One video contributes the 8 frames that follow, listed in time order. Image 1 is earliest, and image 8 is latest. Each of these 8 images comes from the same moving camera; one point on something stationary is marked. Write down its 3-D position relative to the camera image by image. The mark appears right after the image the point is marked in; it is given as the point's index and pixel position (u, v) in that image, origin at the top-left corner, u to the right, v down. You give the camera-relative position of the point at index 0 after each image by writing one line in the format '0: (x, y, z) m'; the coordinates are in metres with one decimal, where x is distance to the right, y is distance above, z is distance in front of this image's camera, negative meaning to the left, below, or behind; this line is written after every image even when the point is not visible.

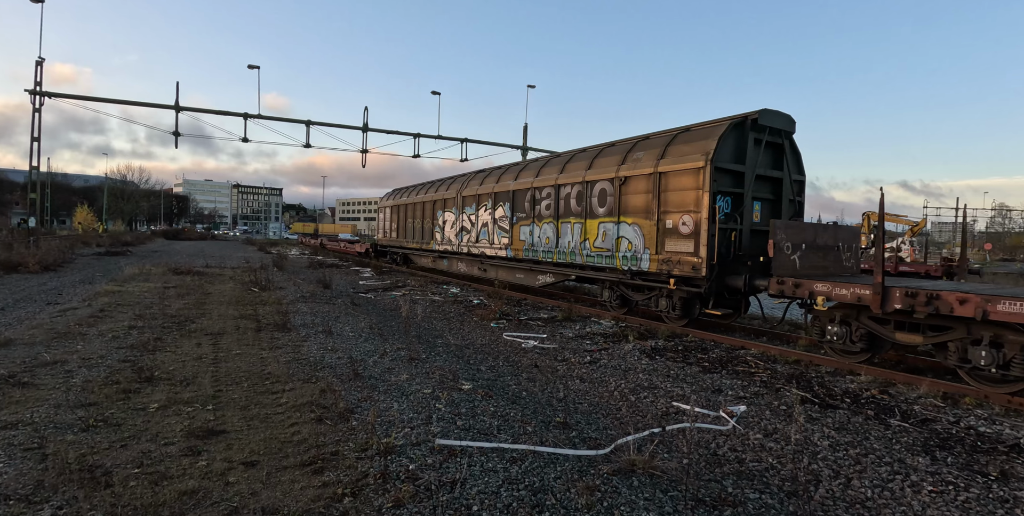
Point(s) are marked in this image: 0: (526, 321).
0: (+0.3, -1.3, +10.9) m
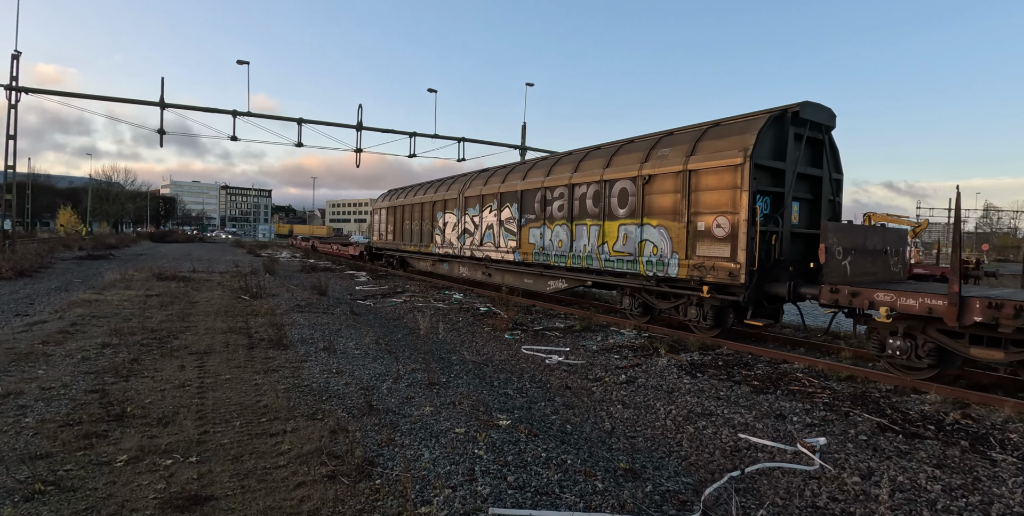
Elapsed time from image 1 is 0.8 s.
0: (+0.6, -1.4, +10.1) m
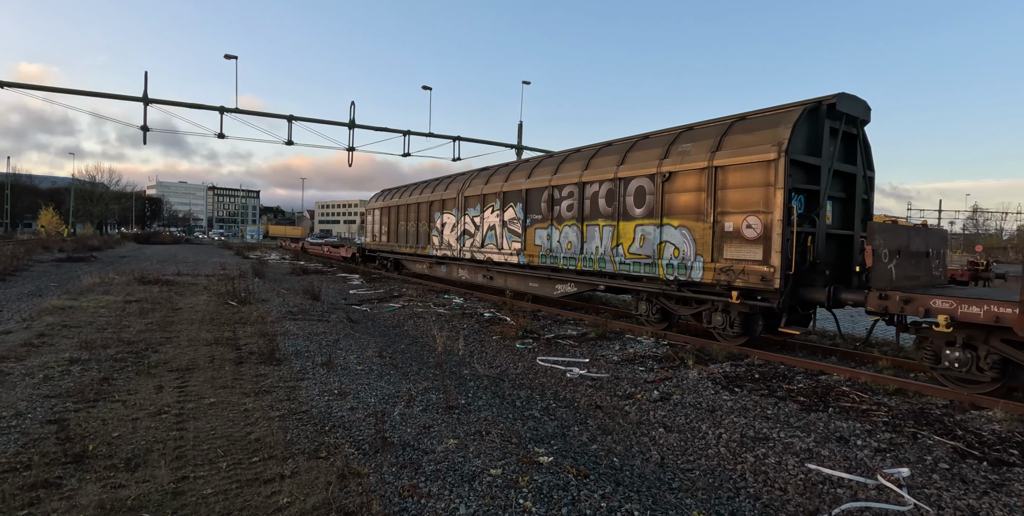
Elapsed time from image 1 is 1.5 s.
0: (+0.8, -1.5, +9.4) m
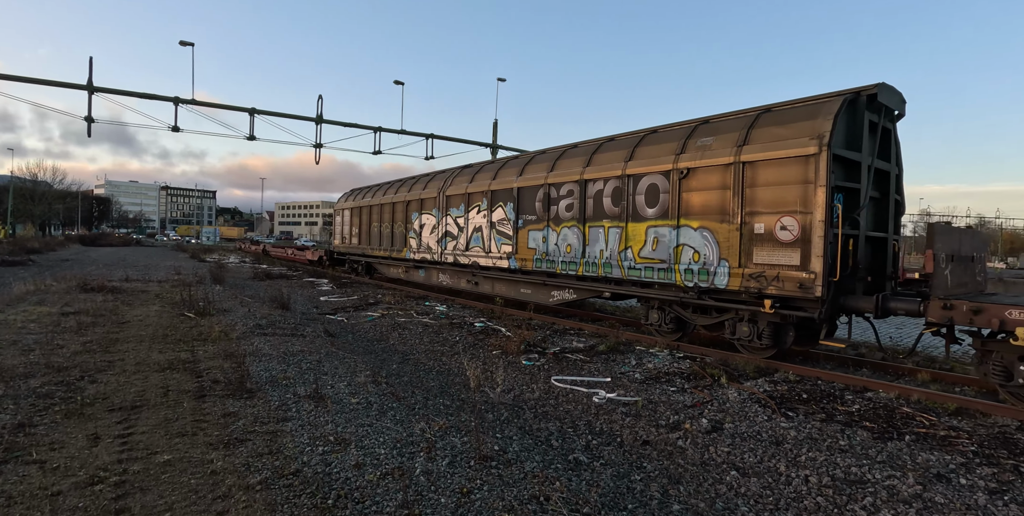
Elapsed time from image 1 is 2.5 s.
0: (+0.9, -1.6, +8.4) m
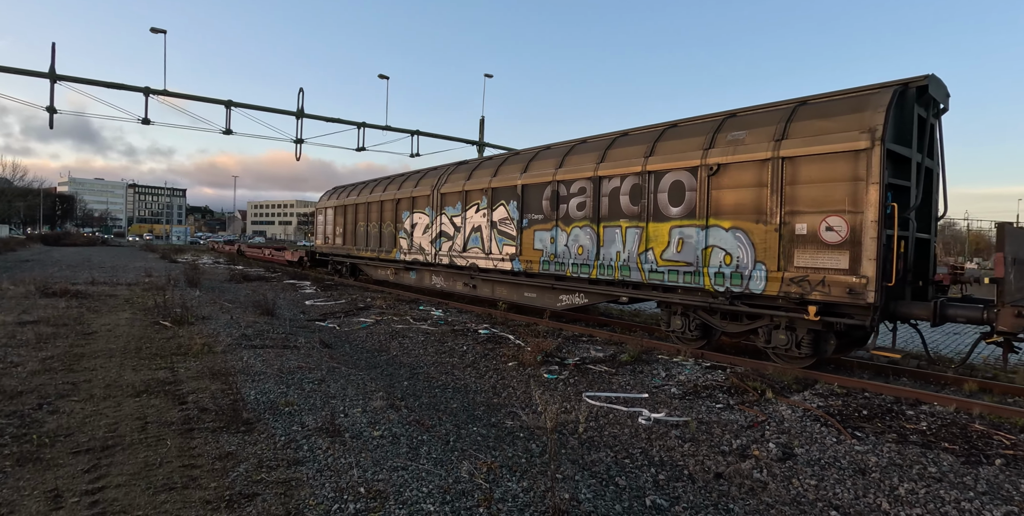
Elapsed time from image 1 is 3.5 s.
0: (+1.1, -1.6, +7.7) m
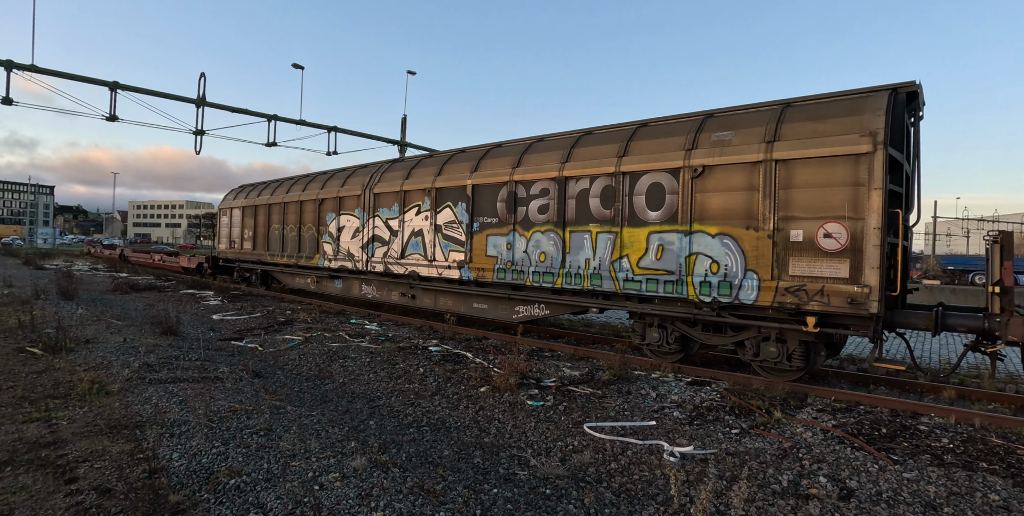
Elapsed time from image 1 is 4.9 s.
0: (+0.8, -1.7, +6.9) m
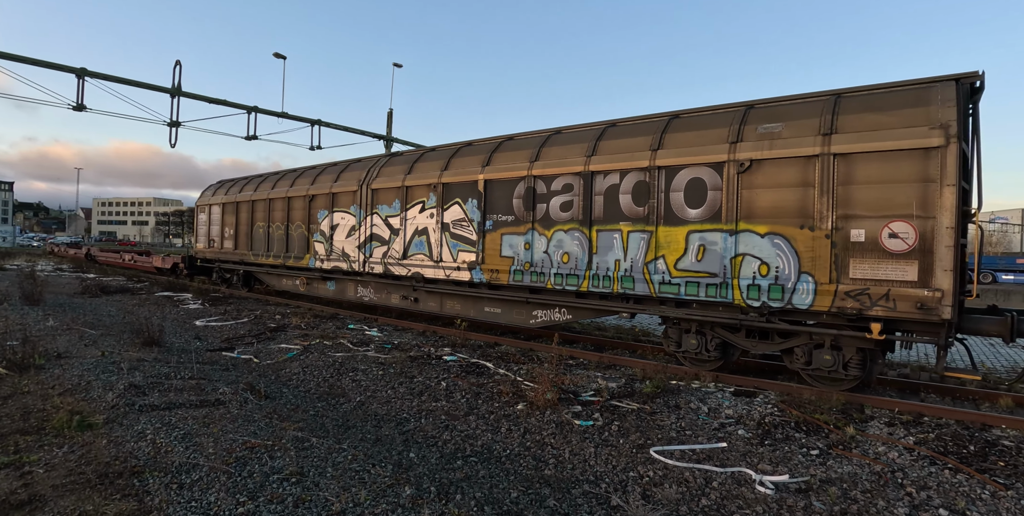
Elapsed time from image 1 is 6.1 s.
0: (+1.2, -1.7, +6.3) m
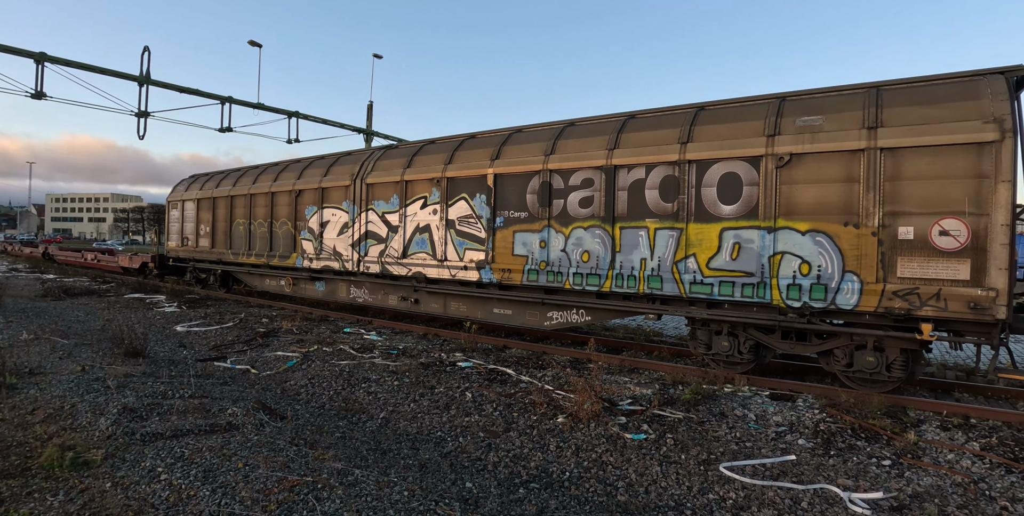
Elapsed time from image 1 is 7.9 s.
0: (+1.7, -1.7, +5.9) m
